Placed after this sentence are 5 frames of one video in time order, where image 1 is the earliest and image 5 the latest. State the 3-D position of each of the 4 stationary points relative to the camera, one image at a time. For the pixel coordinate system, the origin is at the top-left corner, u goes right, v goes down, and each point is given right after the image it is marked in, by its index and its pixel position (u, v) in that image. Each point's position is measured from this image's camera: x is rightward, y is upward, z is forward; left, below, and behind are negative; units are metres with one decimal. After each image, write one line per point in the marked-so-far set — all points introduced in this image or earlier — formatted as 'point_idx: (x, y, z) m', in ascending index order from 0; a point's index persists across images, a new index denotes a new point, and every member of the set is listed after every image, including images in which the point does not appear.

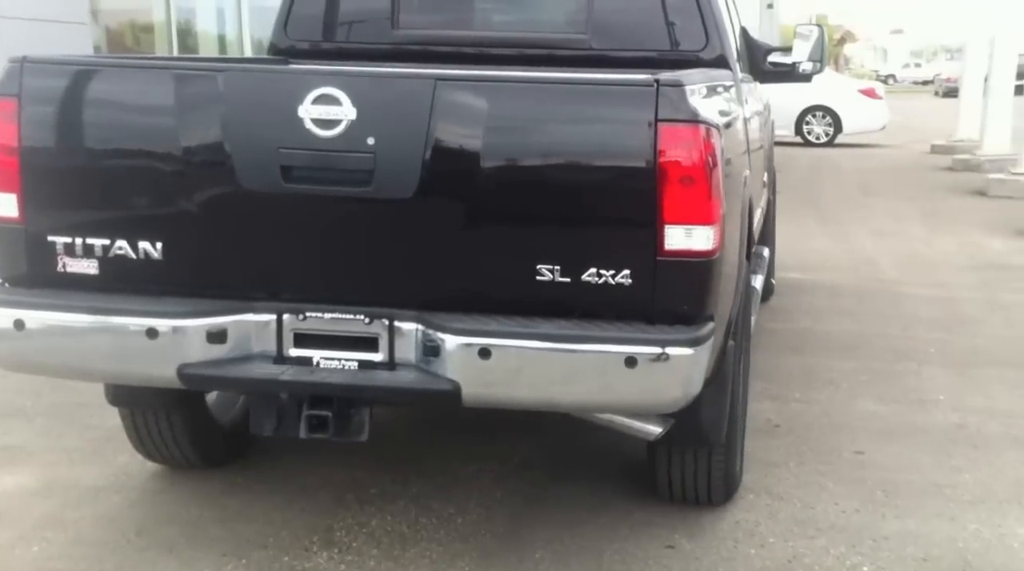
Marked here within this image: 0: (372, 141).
0: (-0.4, +0.4, +3.3) m
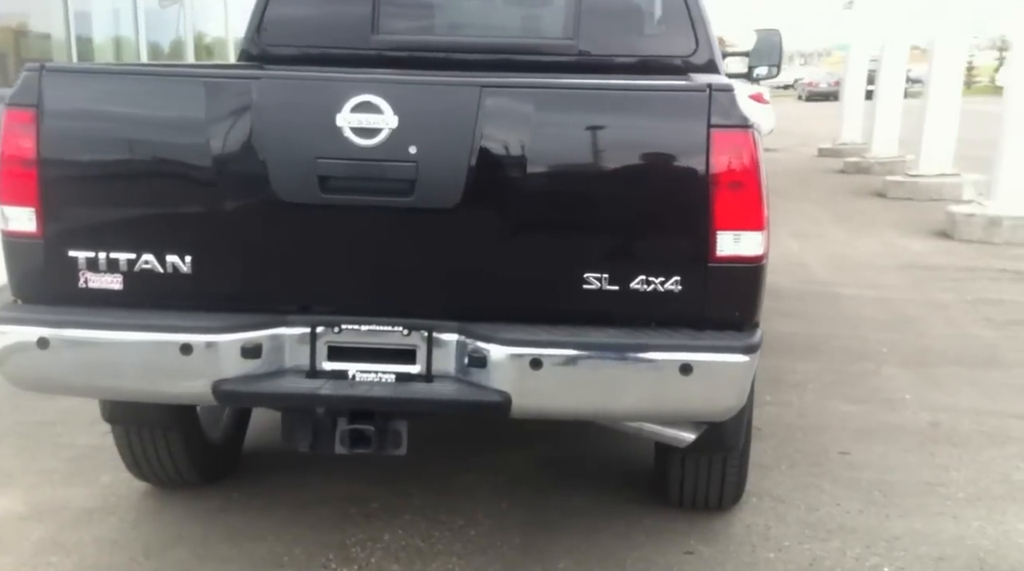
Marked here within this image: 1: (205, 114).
0: (-0.3, +0.4, +3.2) m
1: (-0.9, +0.5, +3.3) m
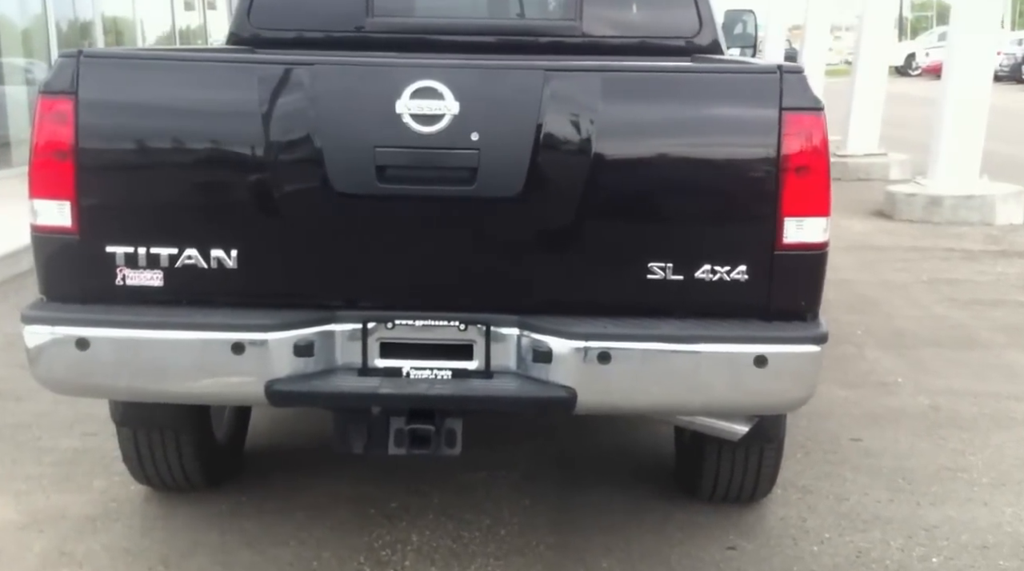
0: (-0.1, +0.4, +3.1) m
1: (-0.7, +0.5, +3.1) m
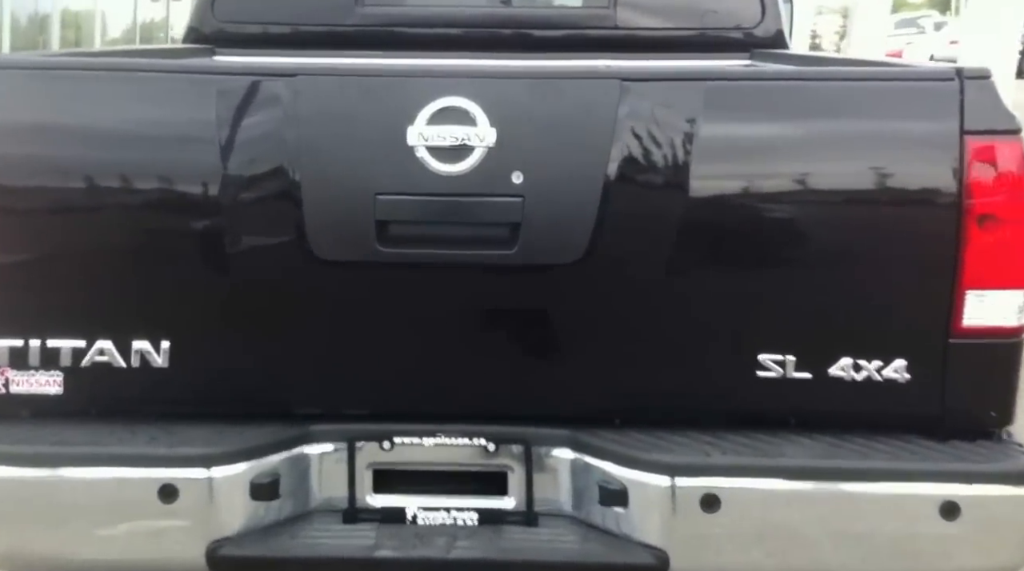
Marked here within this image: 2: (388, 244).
0: (0.0, +0.2, +2.1) m
1: (-0.6, +0.3, +2.1) m
2: (-0.2, +0.1, +2.1) m
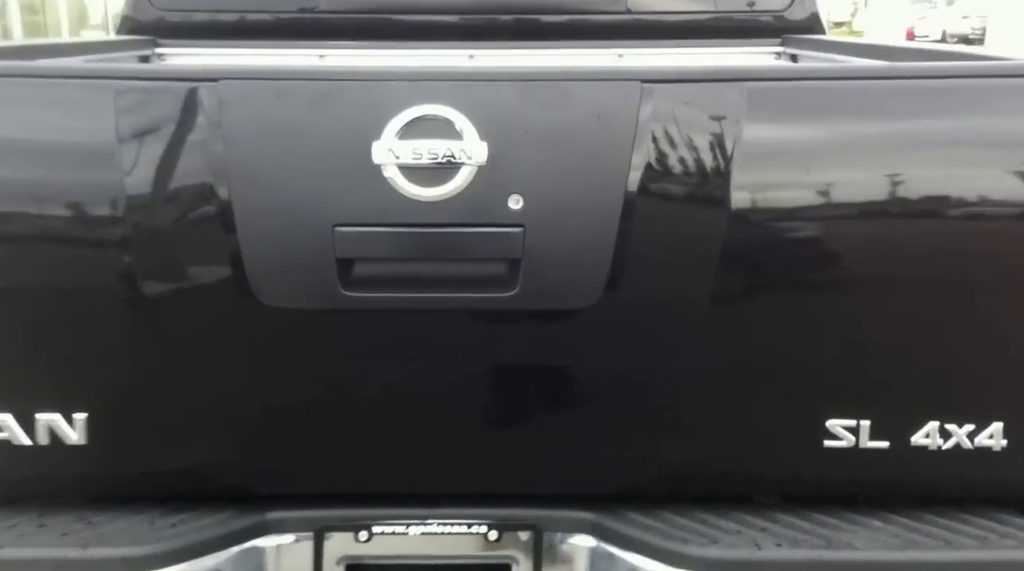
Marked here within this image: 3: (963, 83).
0: (0.0, +0.1, +1.7) m
1: (-0.6, +0.2, +1.7) m
2: (-0.2, 0.0, +1.7) m
3: (+0.7, +0.3, +1.7) m
